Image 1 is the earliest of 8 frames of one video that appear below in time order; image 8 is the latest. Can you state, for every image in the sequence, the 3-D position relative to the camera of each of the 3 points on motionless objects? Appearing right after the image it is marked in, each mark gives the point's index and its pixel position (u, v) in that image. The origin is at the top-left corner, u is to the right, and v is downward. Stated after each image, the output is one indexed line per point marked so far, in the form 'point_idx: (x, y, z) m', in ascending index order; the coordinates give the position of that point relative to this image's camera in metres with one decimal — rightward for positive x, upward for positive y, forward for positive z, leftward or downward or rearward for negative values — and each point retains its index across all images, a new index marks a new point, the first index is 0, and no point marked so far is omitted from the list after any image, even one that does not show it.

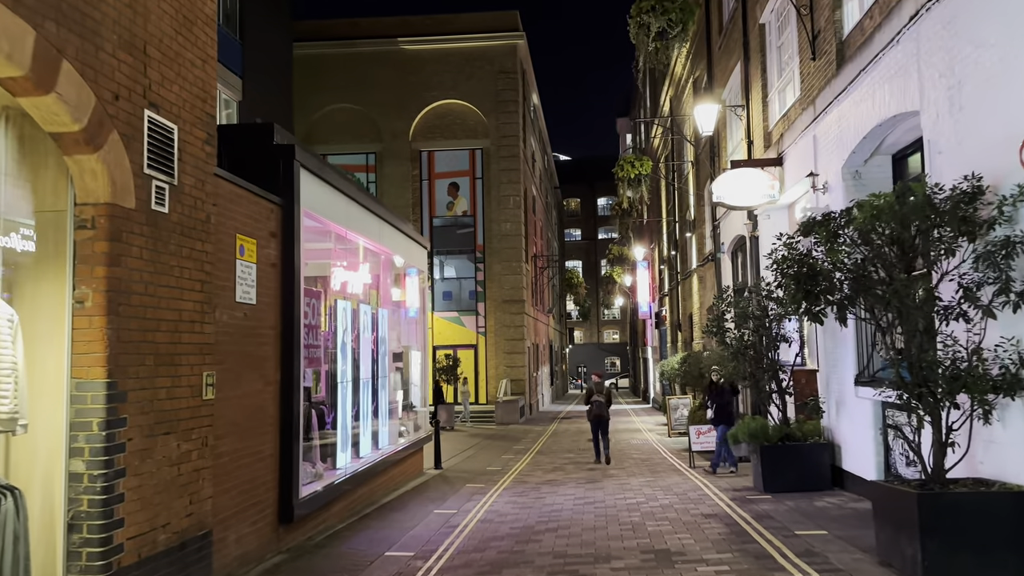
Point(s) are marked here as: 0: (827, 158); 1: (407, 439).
0: (+4.2, +1.7, +10.4) m
1: (-1.8, -2.6, +13.3) m
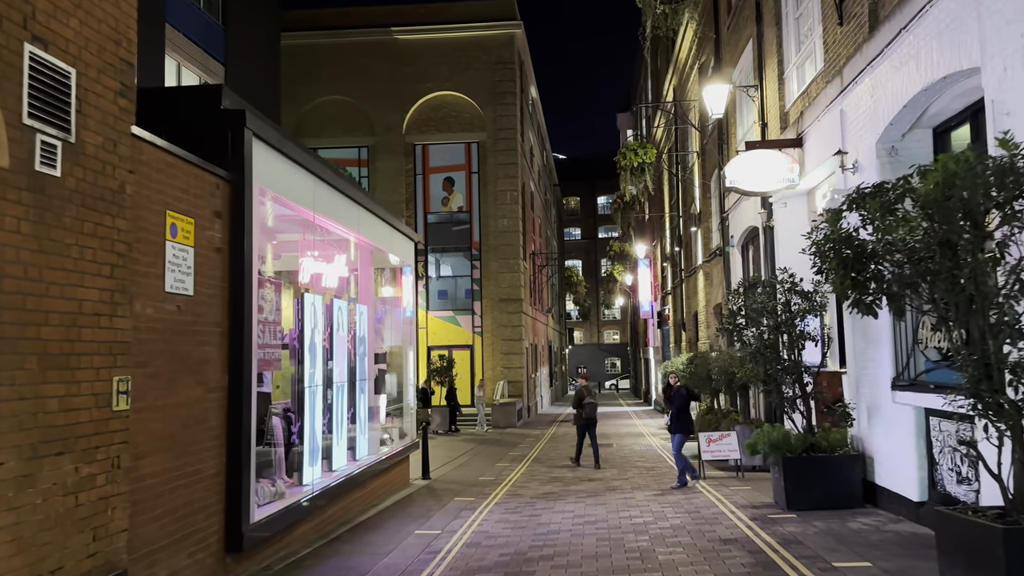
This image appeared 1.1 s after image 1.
0: (+4.1, +1.8, +9.2) m
1: (-1.9, -2.5, +12.1) m
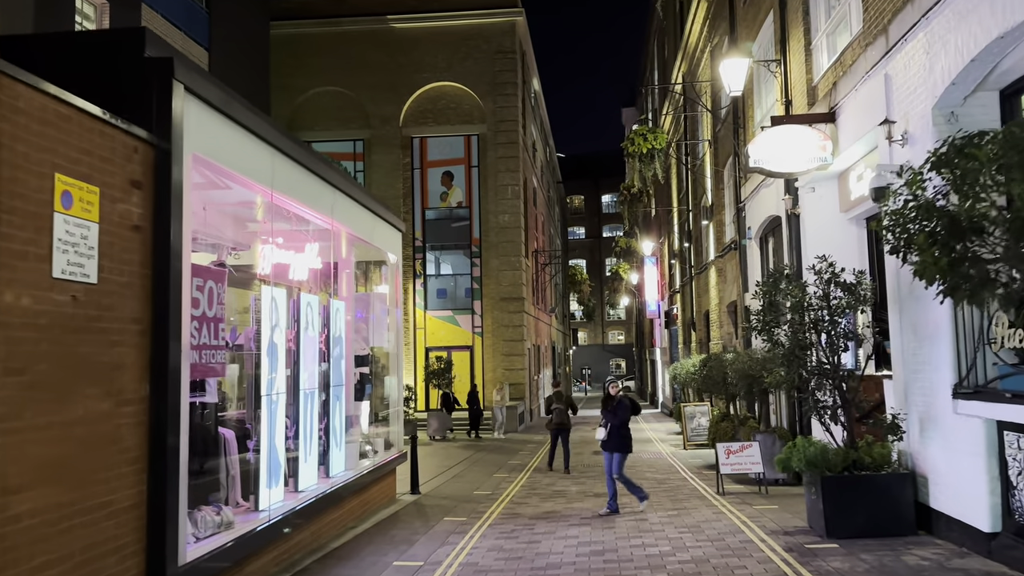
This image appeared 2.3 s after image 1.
0: (+4.0, +1.9, +7.9) m
1: (-2.0, -2.4, +10.9) m
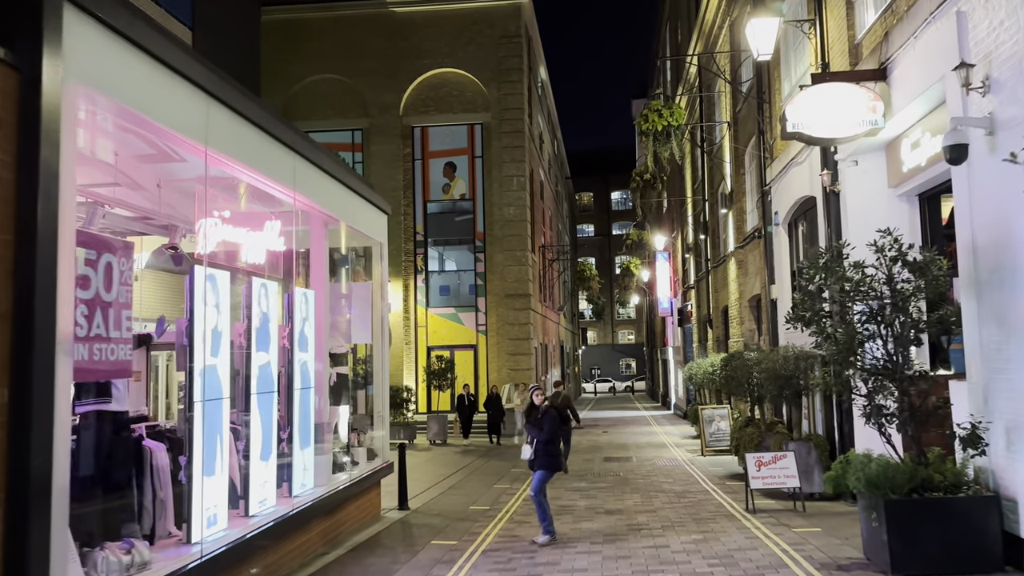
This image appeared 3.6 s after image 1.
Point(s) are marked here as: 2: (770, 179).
0: (+4.0, +2.1, +6.5) m
1: (-2.0, -2.3, +9.5) m
2: (+4.7, +2.0, +14.3) m
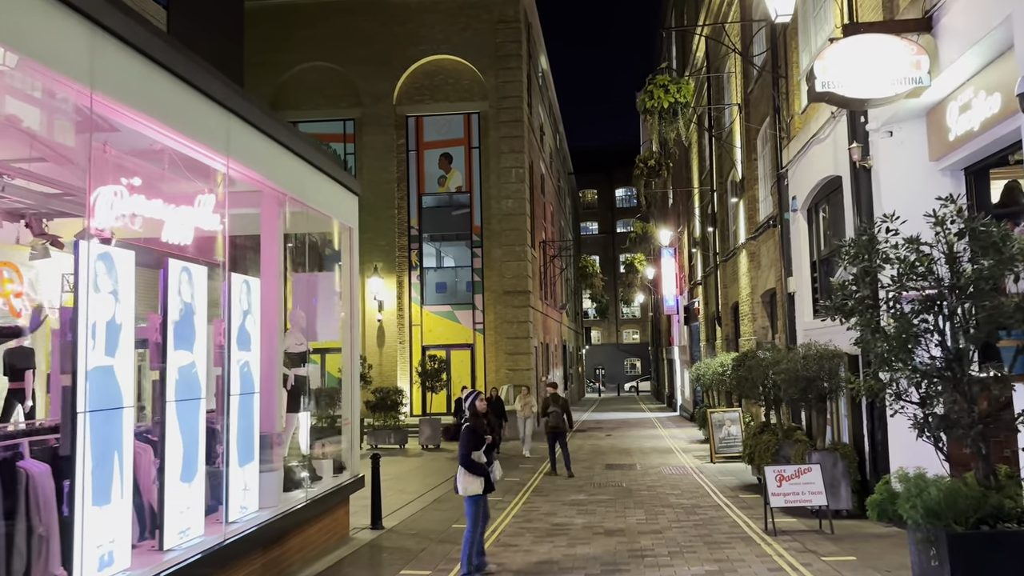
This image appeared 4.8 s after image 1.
0: (+3.8, +2.2, +5.2) m
1: (-2.1, -2.1, +8.2) m
2: (+4.6, +2.1, +13.0) m
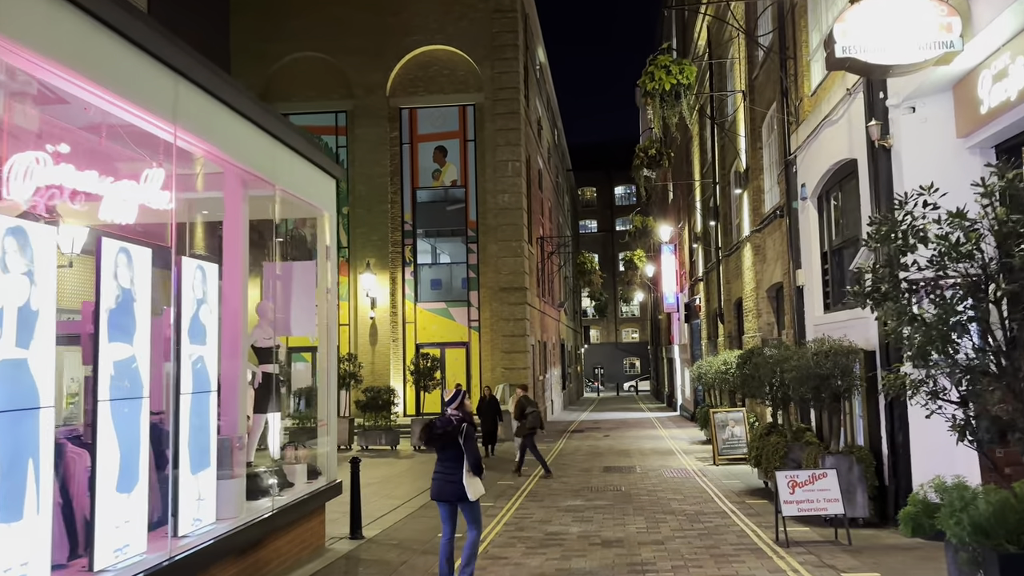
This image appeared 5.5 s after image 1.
0: (+3.6, +2.3, +4.5) m
1: (-2.3, -2.0, +7.5) m
2: (+4.5, +2.2, +12.3) m
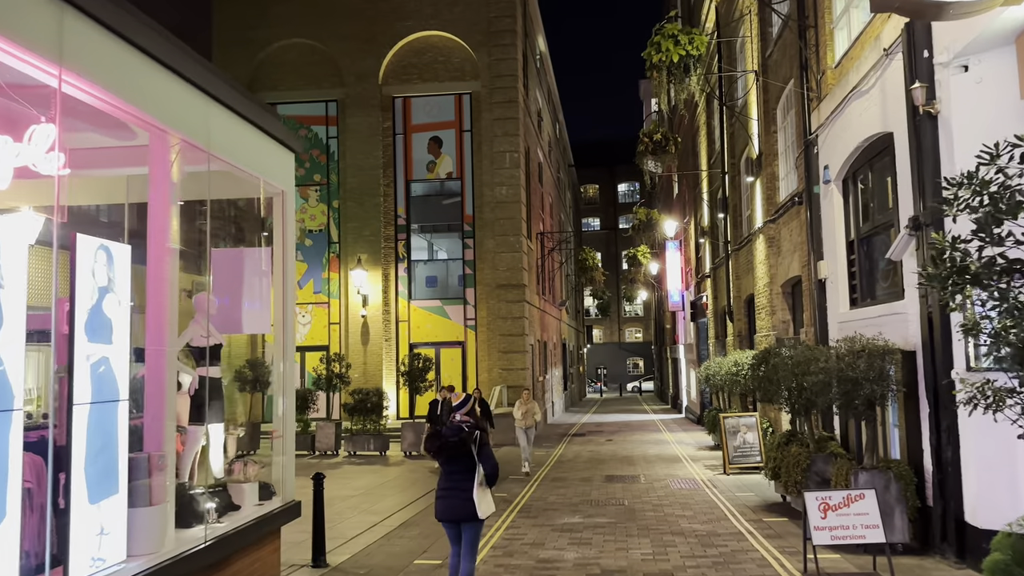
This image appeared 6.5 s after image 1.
0: (+3.5, +2.4, +3.3) m
1: (-2.4, -1.9, +6.3) m
2: (+4.4, +2.3, +11.1) m
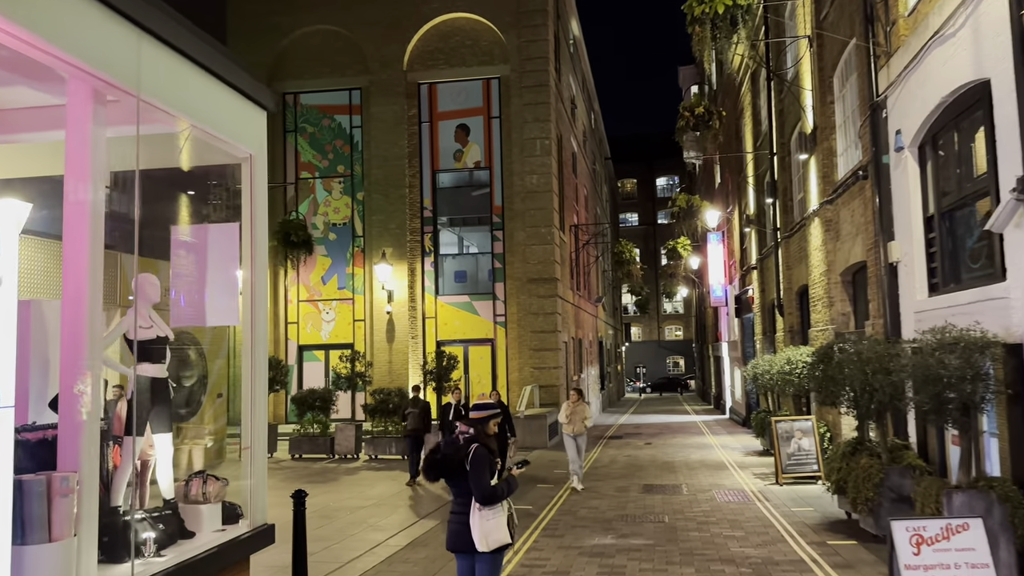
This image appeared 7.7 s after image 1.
0: (+3.4, +2.6, +1.8) m
1: (-2.3, -1.8, +5.2) m
2: (+4.6, +2.5, +9.6) m
